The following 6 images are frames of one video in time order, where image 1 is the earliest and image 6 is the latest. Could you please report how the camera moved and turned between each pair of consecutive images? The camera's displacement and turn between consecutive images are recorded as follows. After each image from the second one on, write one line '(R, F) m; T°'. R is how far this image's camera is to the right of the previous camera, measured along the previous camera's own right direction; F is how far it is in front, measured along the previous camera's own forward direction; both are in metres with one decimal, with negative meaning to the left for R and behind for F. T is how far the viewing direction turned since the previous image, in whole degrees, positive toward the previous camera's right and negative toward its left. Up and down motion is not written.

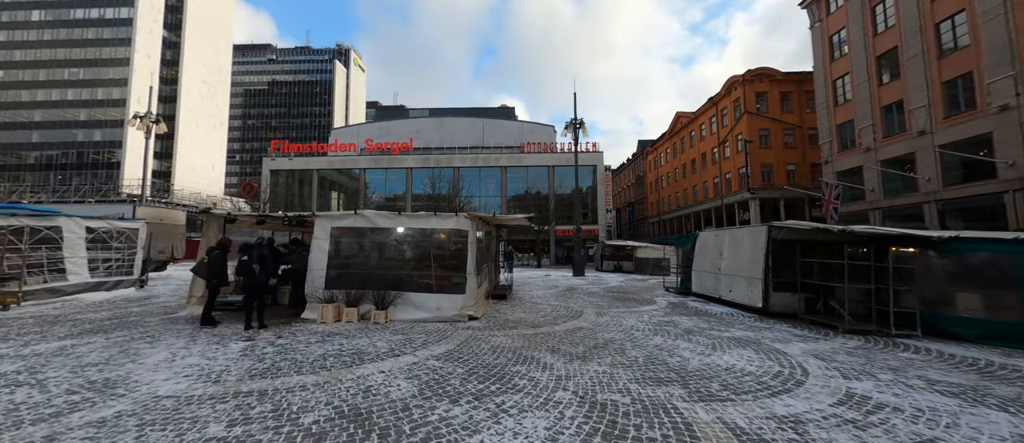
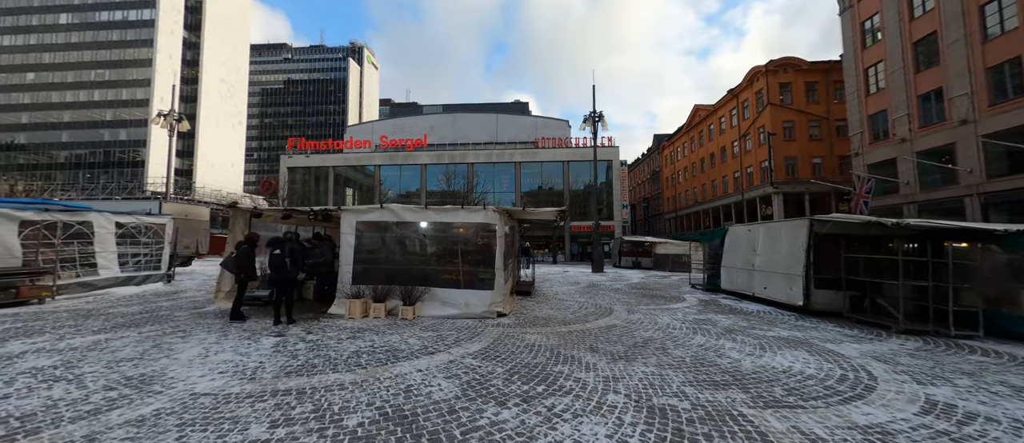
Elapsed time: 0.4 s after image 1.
(-0.4, +0.3) m; -2°
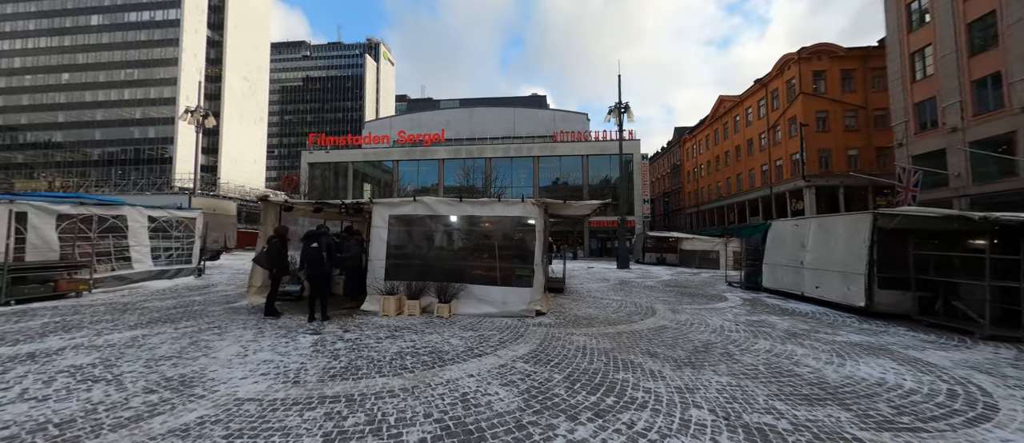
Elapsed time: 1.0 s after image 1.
(-0.5, +0.4) m; -2°
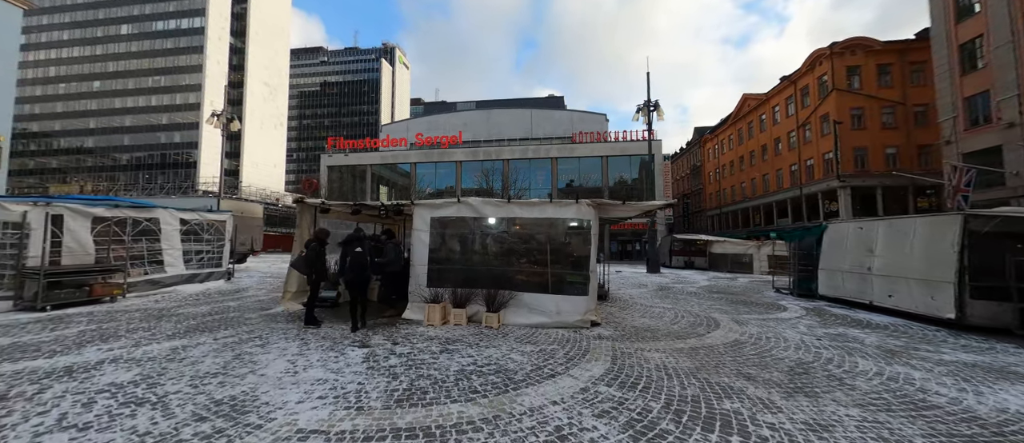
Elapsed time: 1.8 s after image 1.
(-0.8, +0.5) m; -2°
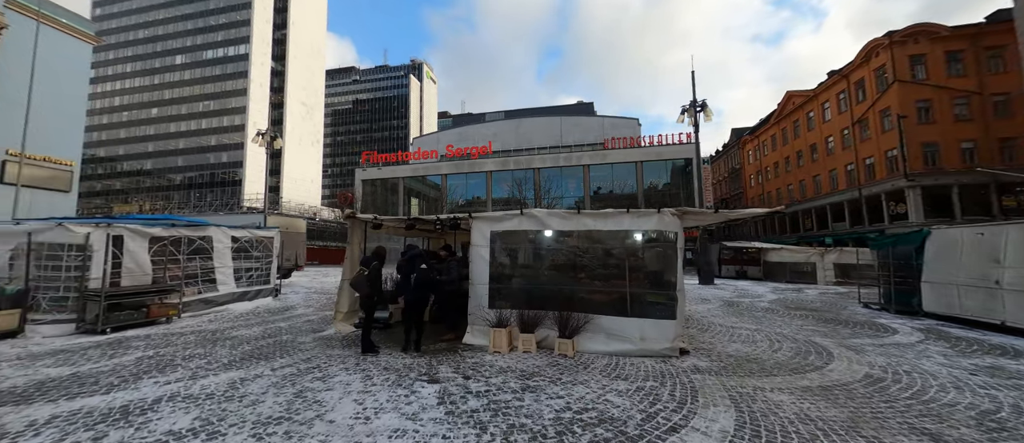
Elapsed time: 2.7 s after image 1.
(-0.8, +0.7) m; -4°
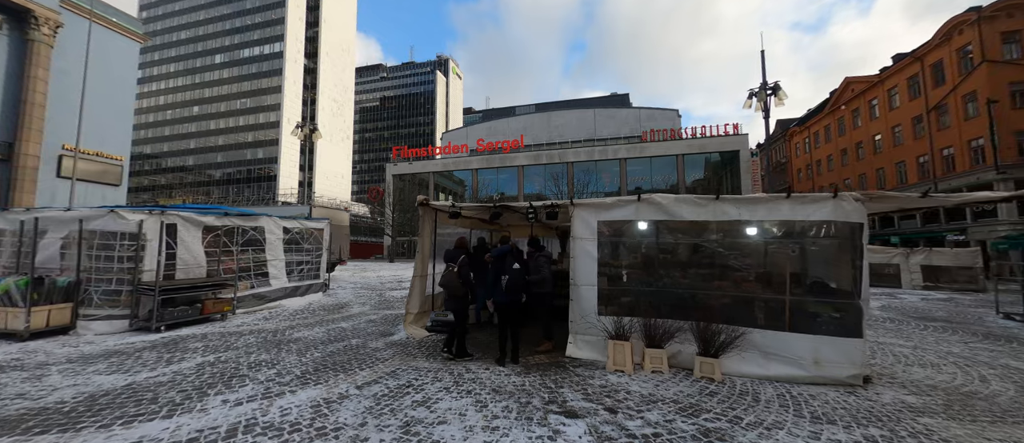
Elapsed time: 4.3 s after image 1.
(-1.5, +1.1) m; -3°
